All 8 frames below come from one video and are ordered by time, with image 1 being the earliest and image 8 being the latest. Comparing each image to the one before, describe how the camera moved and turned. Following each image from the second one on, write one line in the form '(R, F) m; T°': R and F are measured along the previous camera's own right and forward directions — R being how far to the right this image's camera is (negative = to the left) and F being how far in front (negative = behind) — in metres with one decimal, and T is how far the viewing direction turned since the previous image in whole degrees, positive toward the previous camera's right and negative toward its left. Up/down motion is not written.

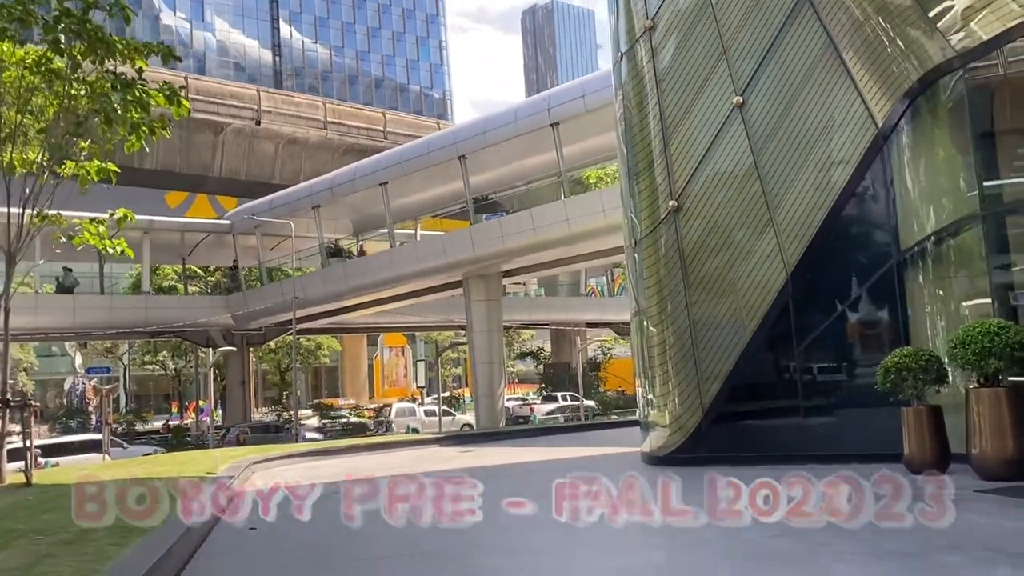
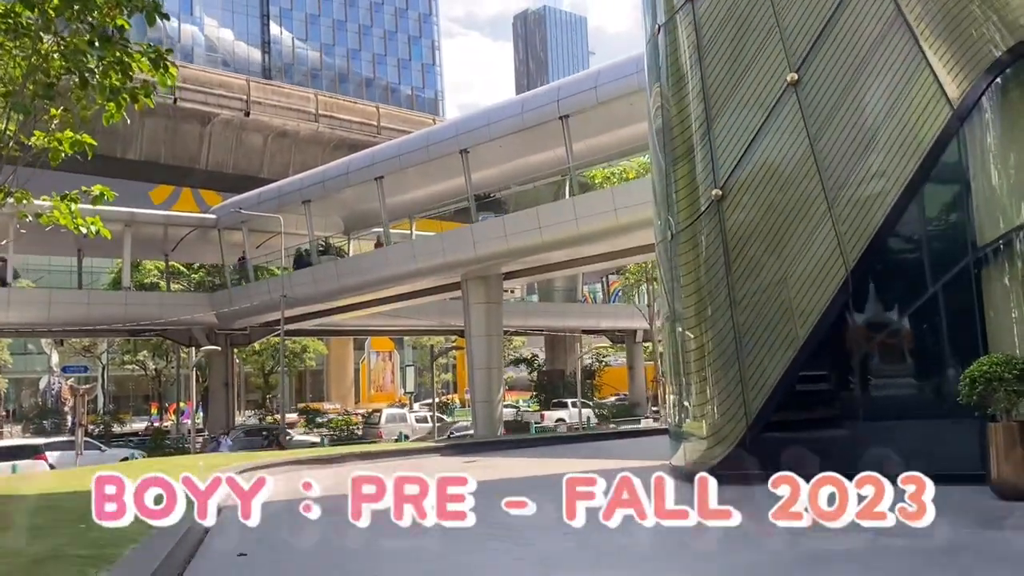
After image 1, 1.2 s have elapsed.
(-0.5, +1.3) m; +1°
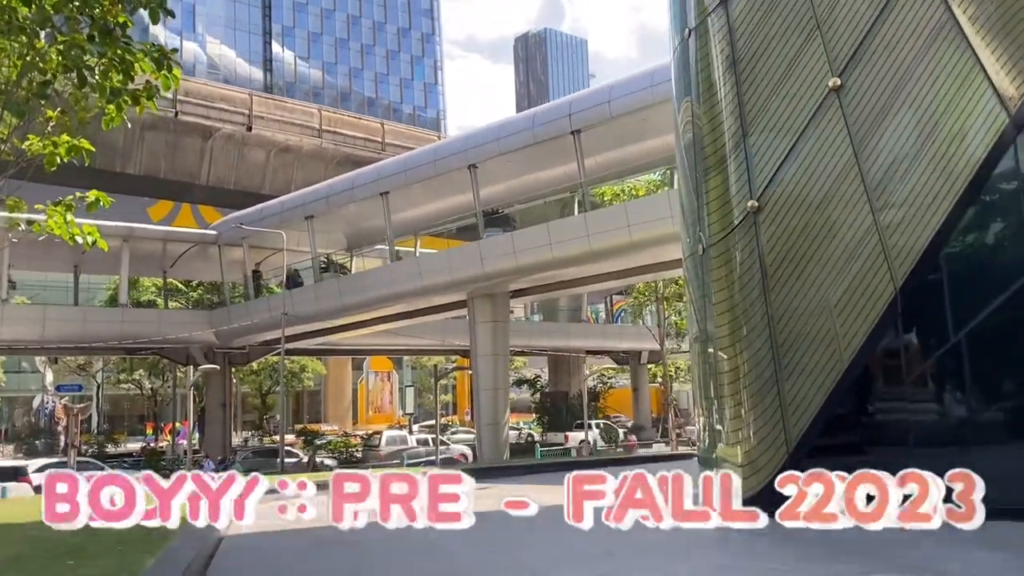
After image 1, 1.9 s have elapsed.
(-0.3, +0.7) m; 0°
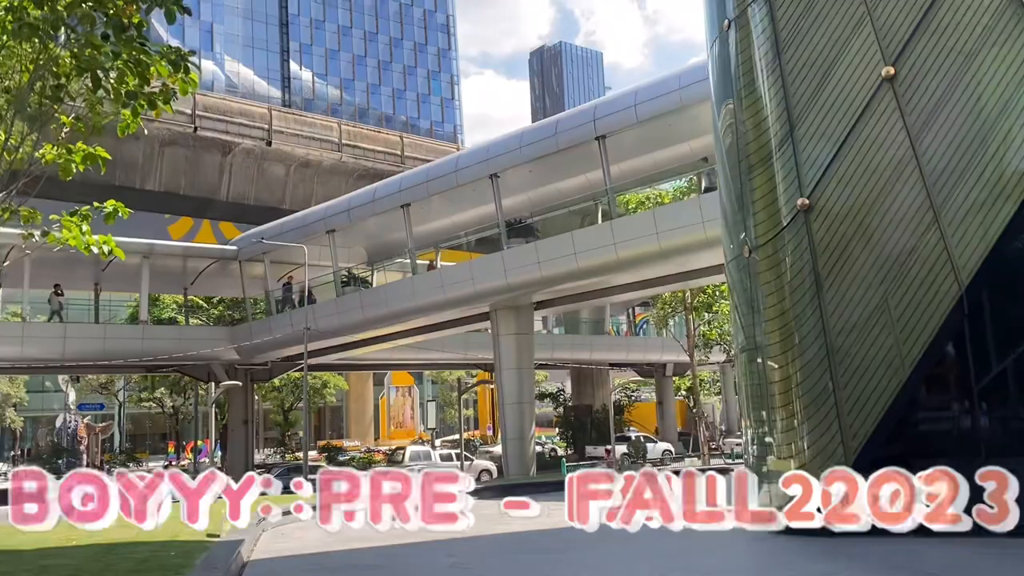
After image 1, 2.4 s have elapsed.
(-0.2, +0.6) m; -1°
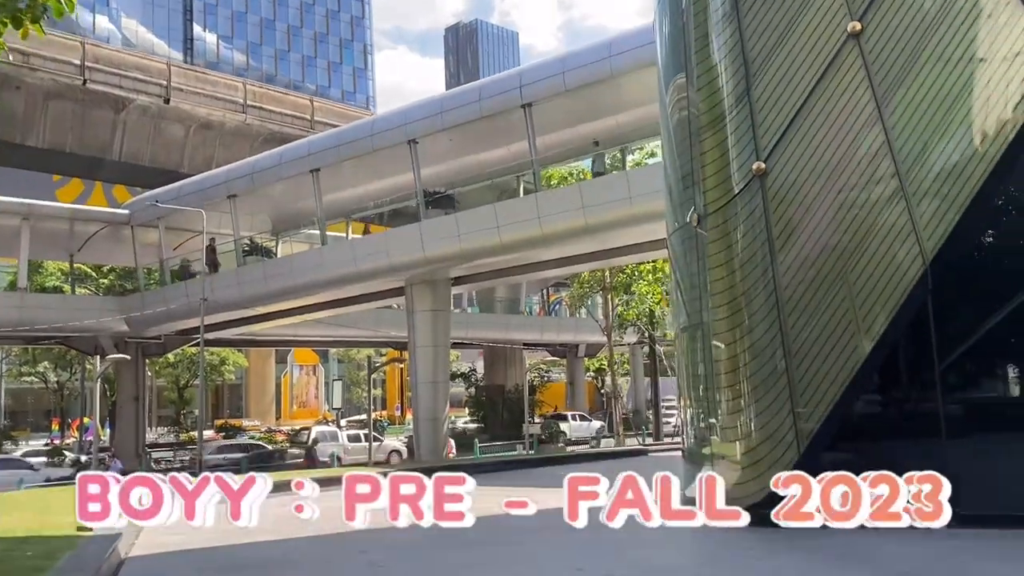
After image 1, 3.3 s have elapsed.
(-0.2, +1.1) m; +6°
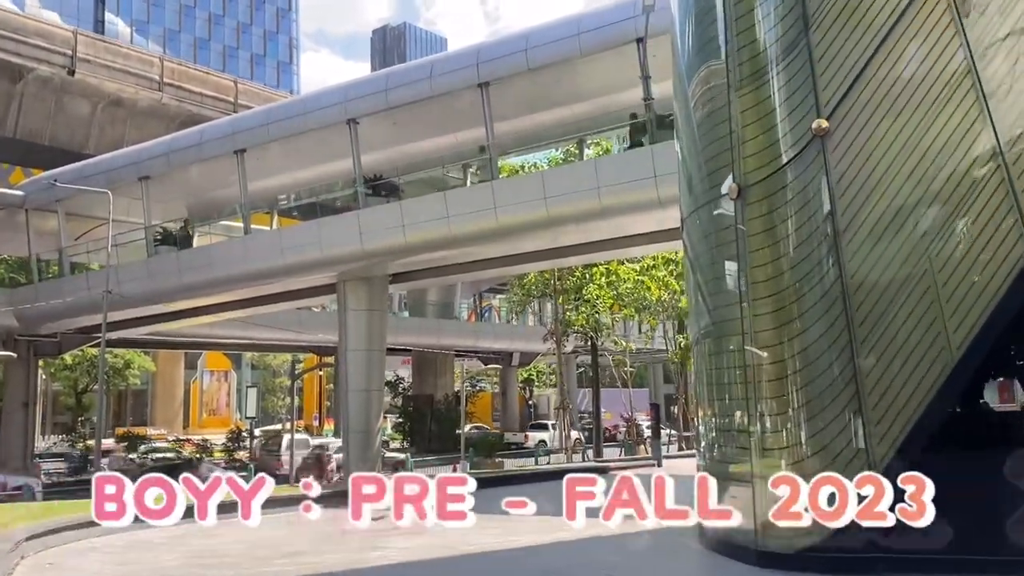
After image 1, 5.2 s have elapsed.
(-0.7, +2.0) m; +5°
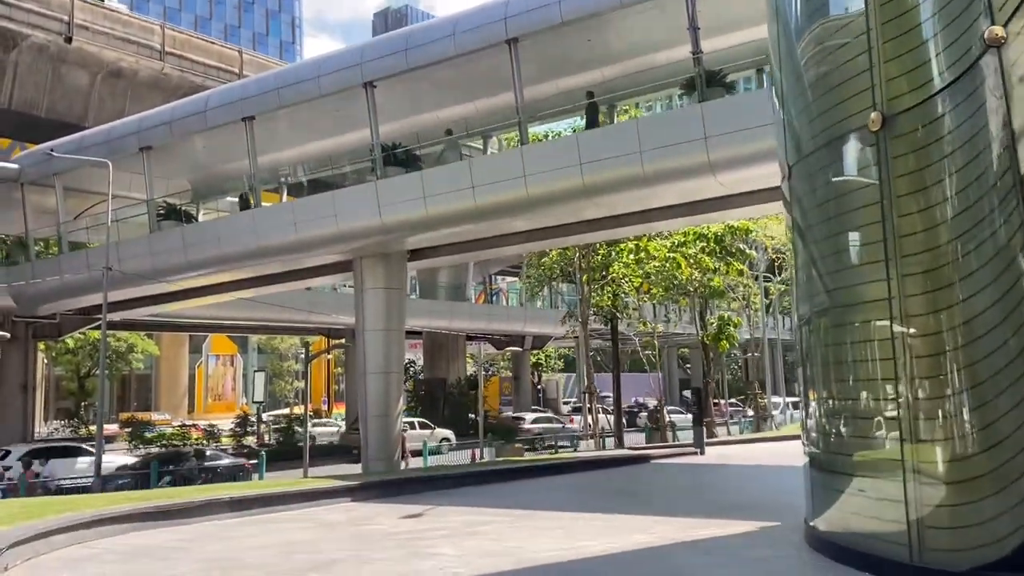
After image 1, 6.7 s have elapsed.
(-0.7, +1.5) m; 0°
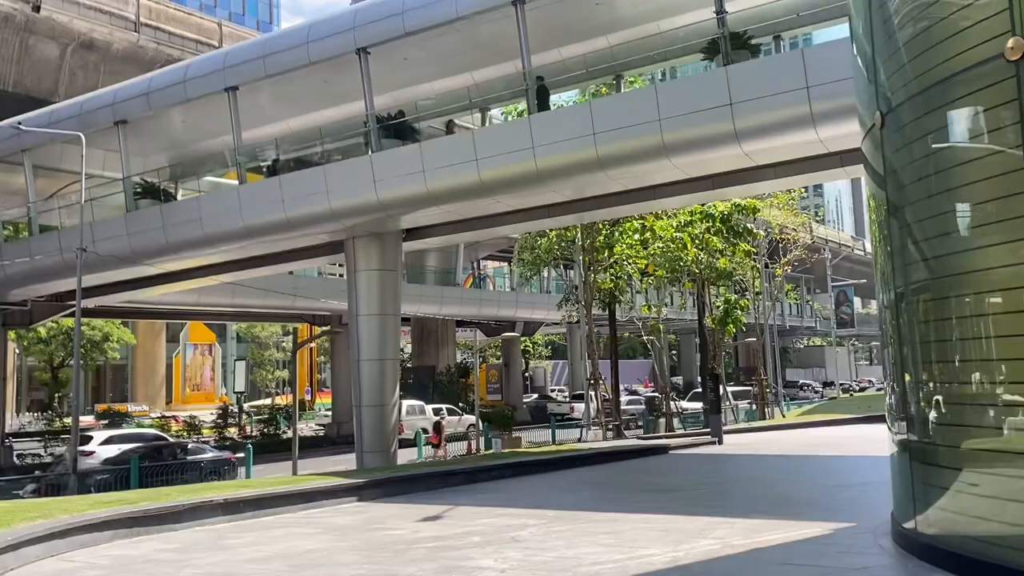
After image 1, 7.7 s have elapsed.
(-0.6, +1.2) m; +1°
